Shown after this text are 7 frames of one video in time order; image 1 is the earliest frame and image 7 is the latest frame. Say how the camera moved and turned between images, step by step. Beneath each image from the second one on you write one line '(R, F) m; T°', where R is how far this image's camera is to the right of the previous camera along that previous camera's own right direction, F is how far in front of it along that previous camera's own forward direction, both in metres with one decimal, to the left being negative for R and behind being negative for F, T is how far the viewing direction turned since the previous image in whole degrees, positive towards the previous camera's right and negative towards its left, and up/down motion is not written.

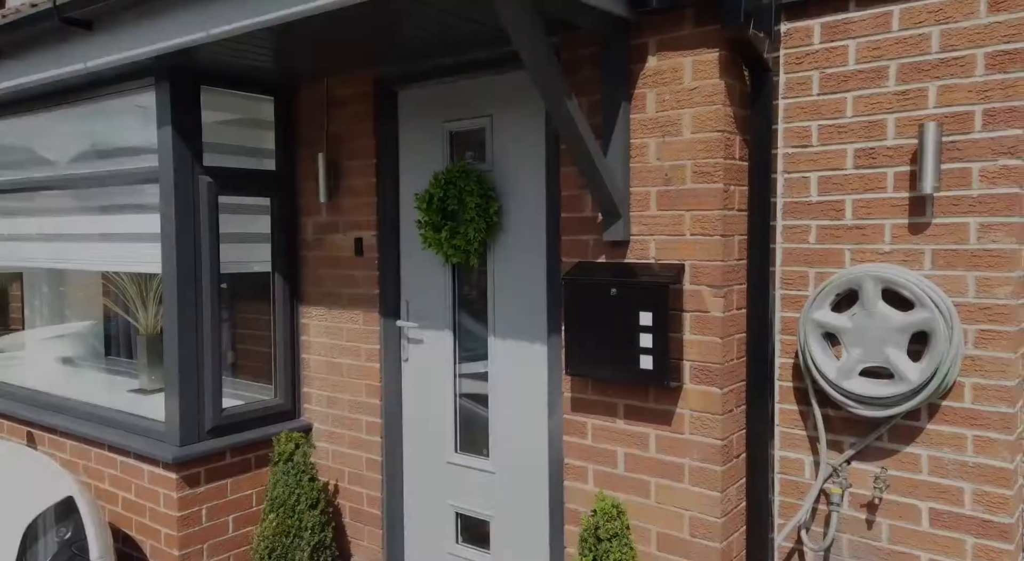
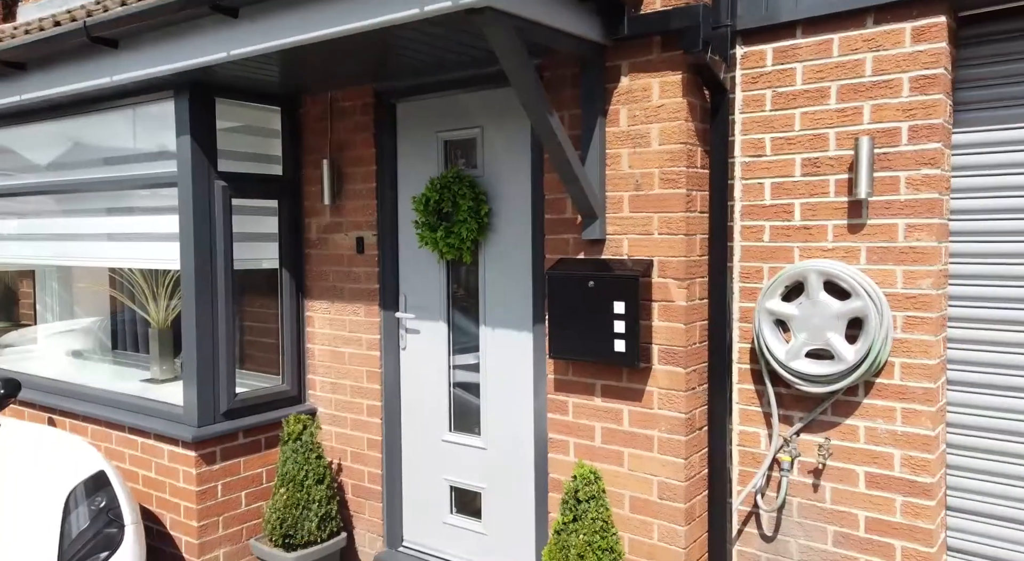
(0.0, -0.4) m; +1°
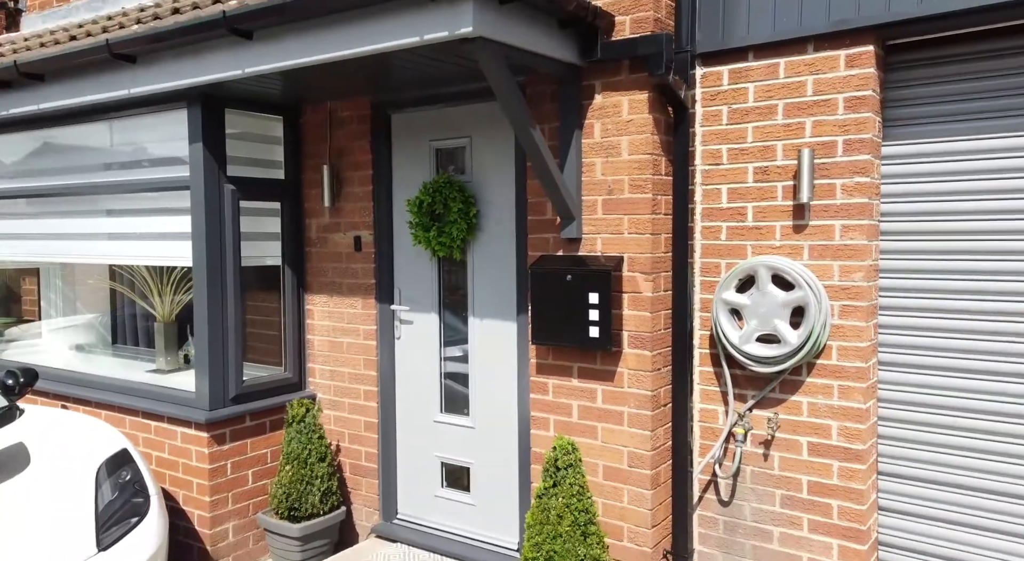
(0.0, -0.4) m; +2°
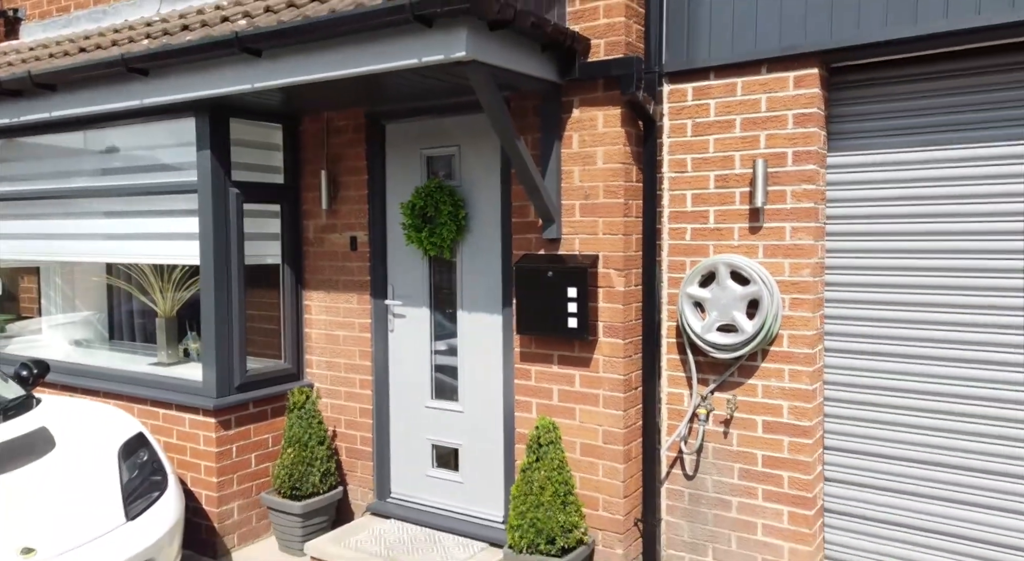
(-0.1, -0.4) m; +2°
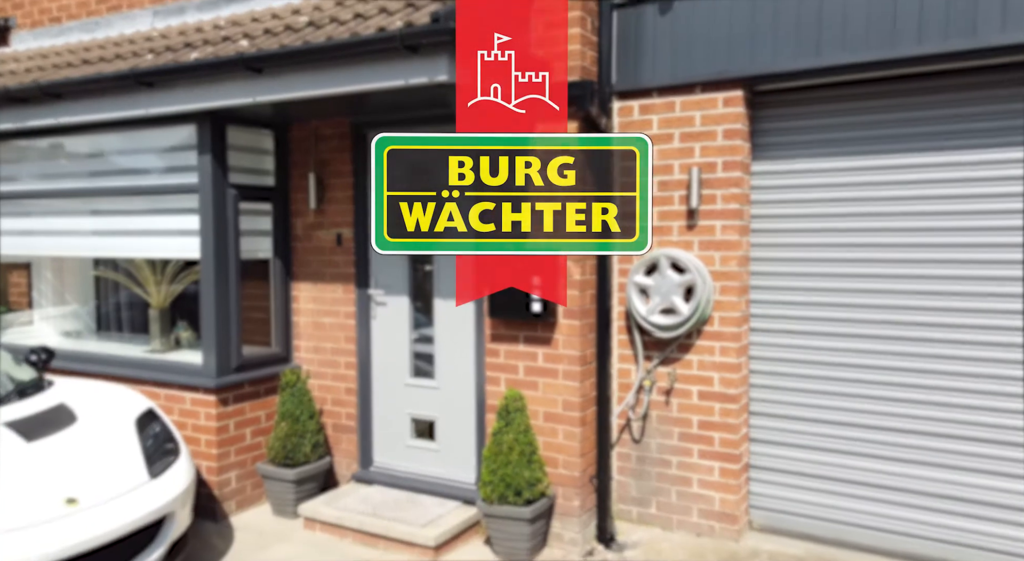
(-0.1, -0.6) m; +3°
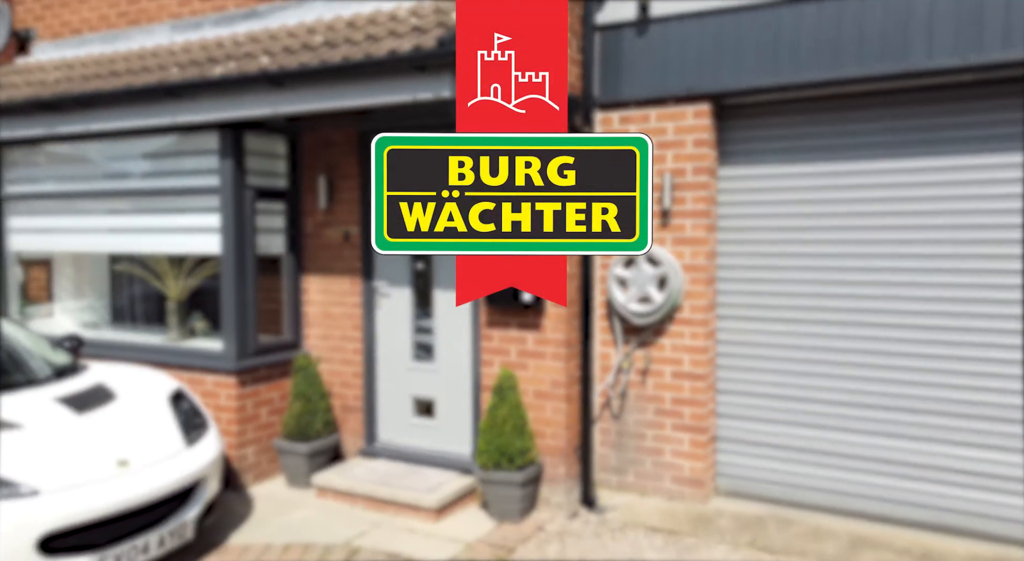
(0.0, -0.5) m; +1°
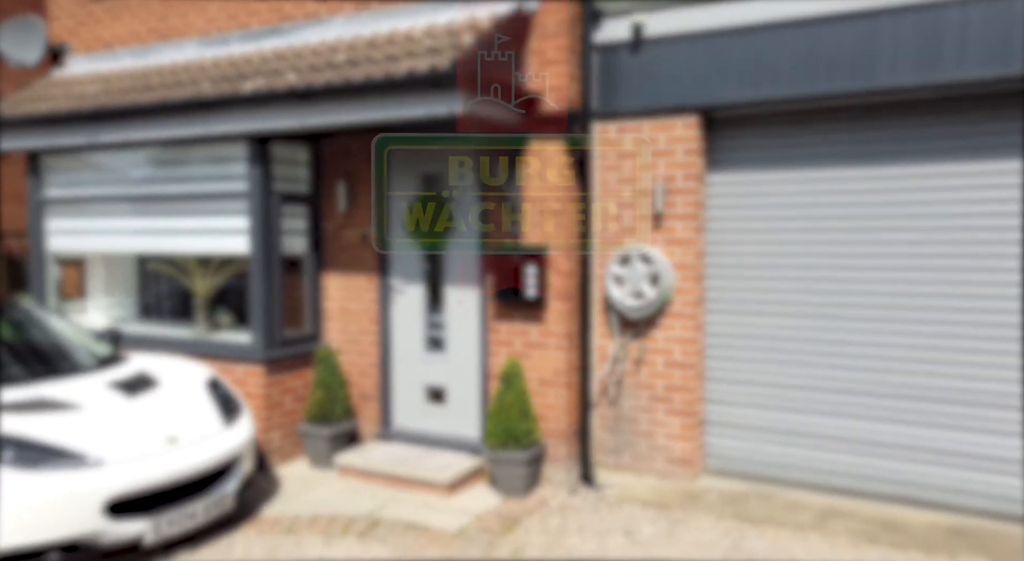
(0.0, -0.5) m; 0°
